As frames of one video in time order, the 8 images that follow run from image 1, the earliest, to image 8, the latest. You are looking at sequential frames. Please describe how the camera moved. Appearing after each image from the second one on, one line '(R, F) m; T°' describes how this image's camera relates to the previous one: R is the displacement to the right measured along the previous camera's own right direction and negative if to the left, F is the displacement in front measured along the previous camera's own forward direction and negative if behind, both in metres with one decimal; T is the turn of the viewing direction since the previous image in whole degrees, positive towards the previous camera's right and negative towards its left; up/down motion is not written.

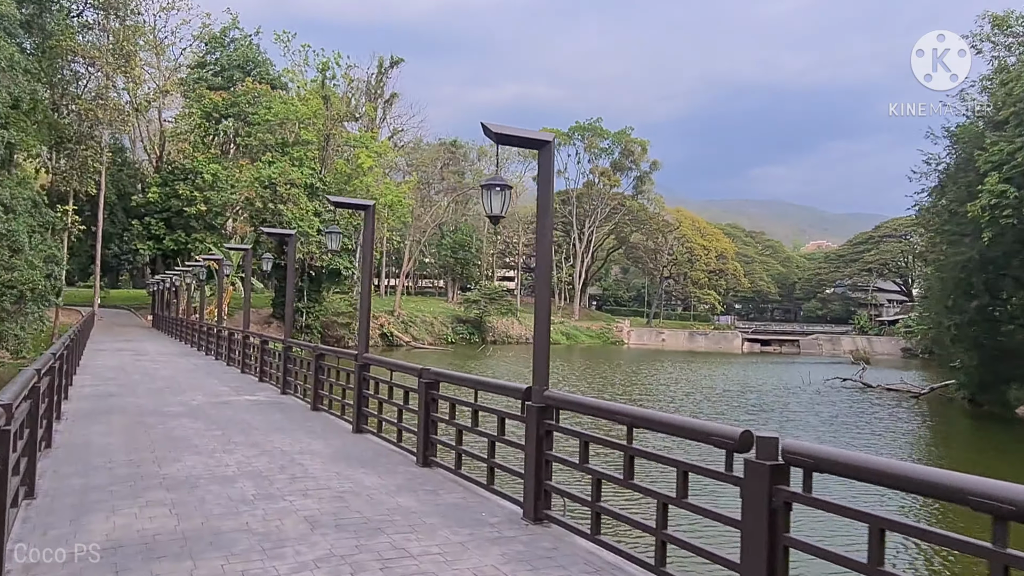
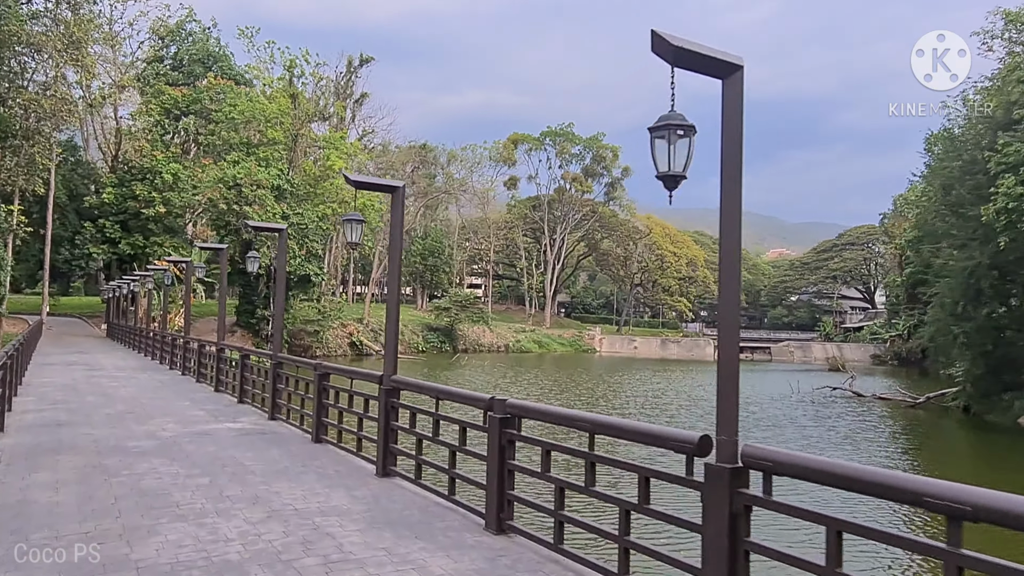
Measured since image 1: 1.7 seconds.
(-0.6, +1.1) m; +3°
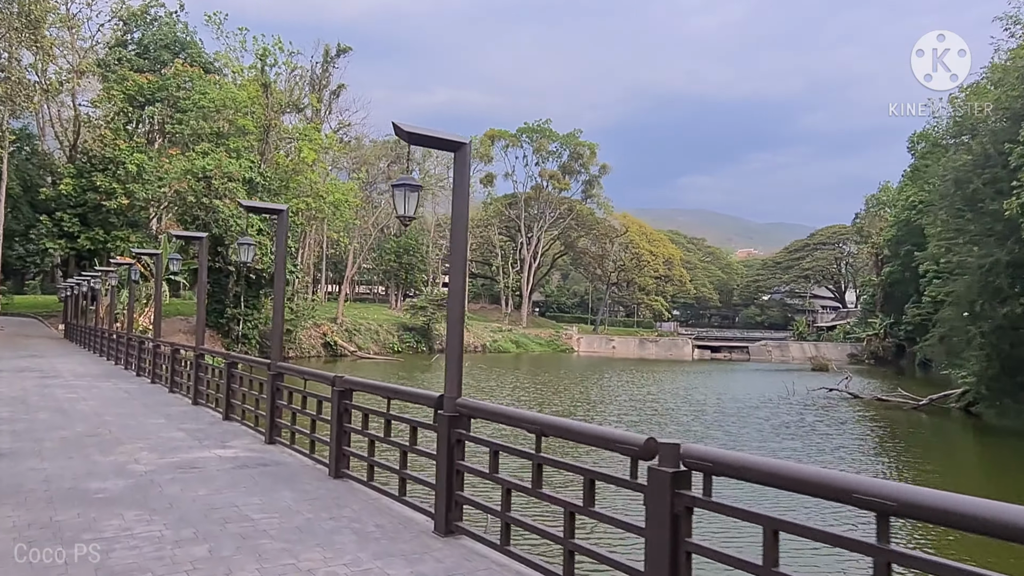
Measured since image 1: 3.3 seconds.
(-0.6, +1.0) m; +2°
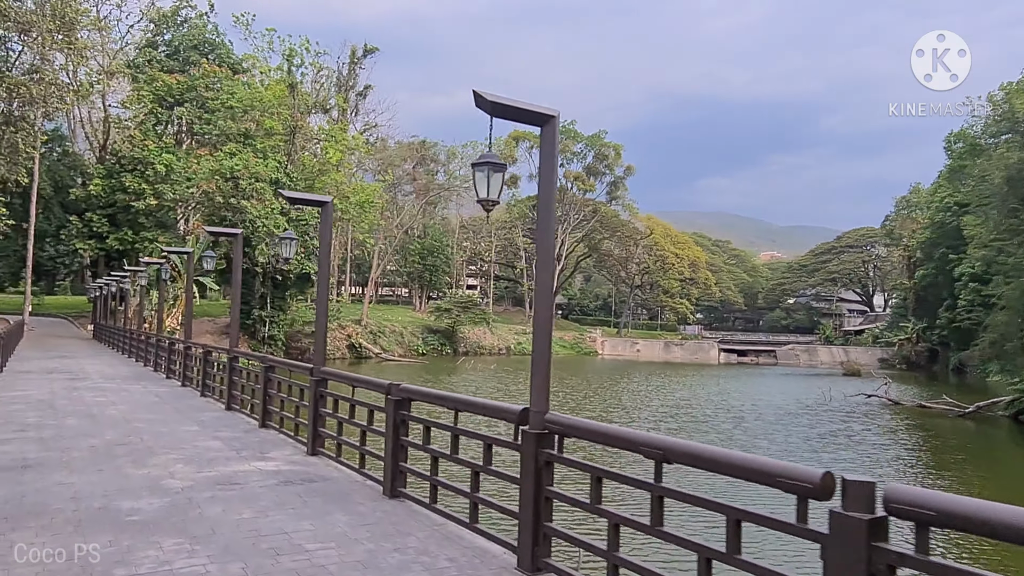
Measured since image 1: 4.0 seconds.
(-0.3, +0.4) m; -2°
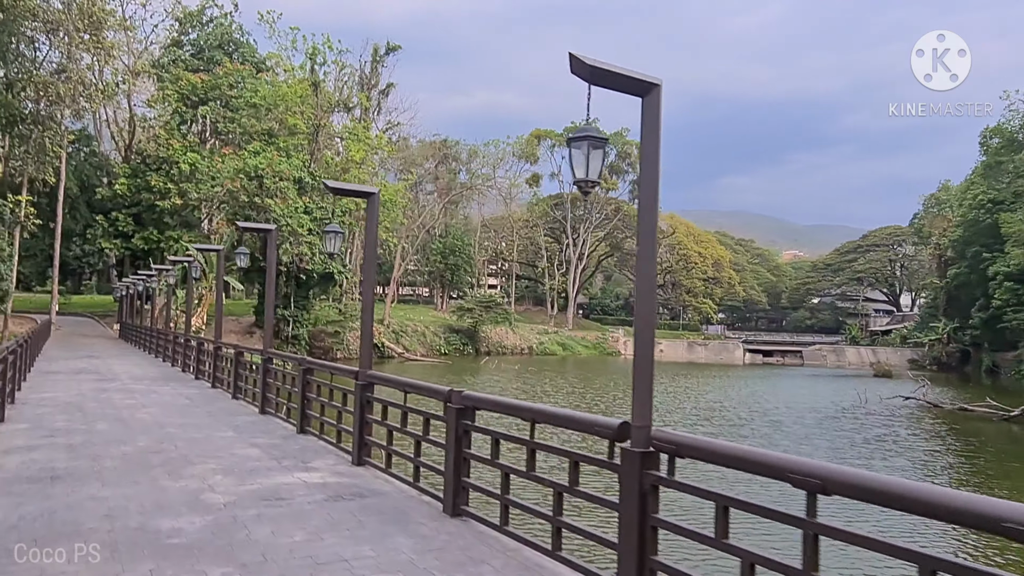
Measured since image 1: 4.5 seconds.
(-0.2, +0.3) m; -1°
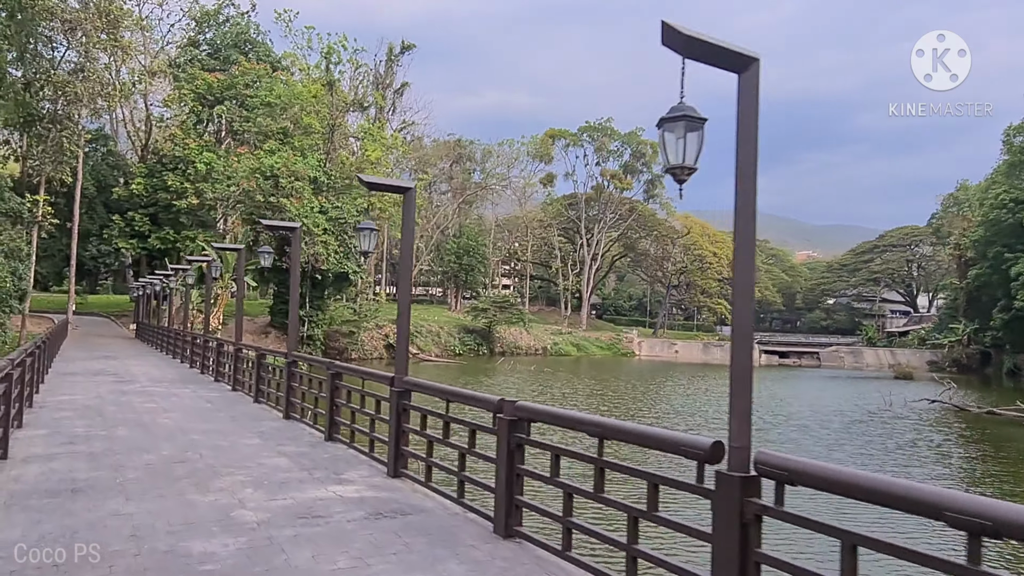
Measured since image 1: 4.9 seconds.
(-0.2, +0.3) m; -1°
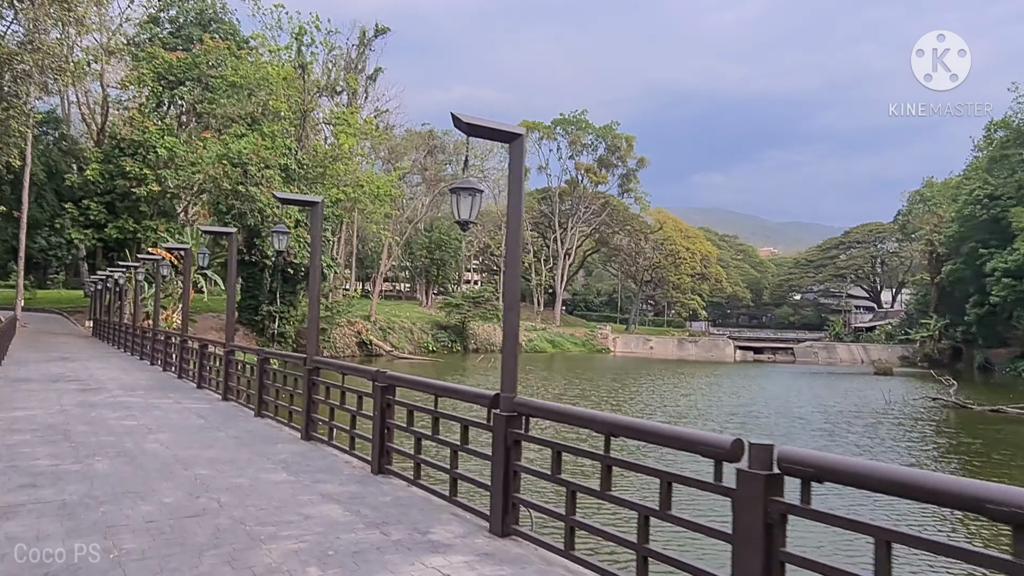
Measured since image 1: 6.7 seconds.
(-0.7, +1.1) m; +3°
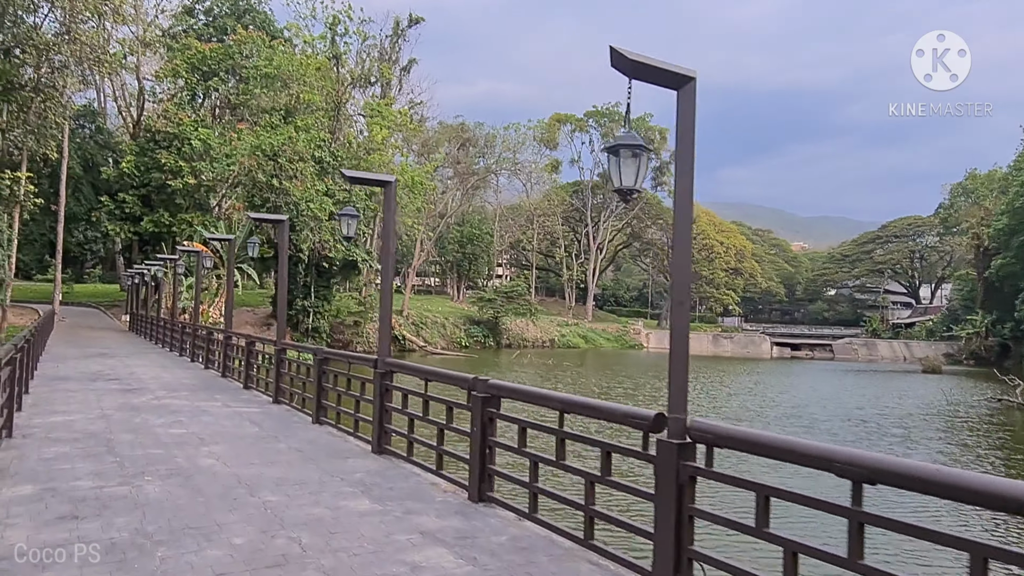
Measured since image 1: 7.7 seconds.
(-0.4, +0.6) m; -2°
